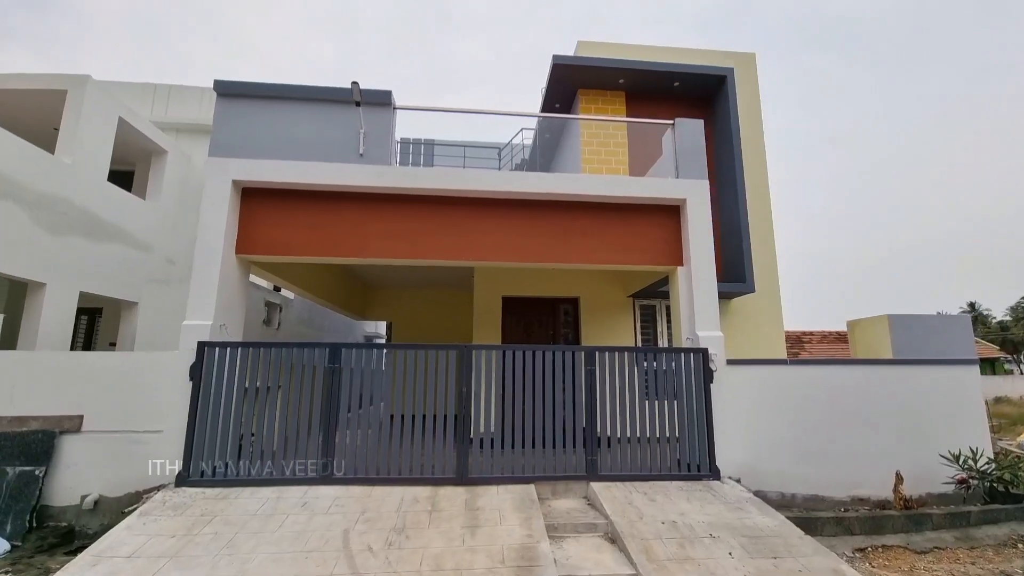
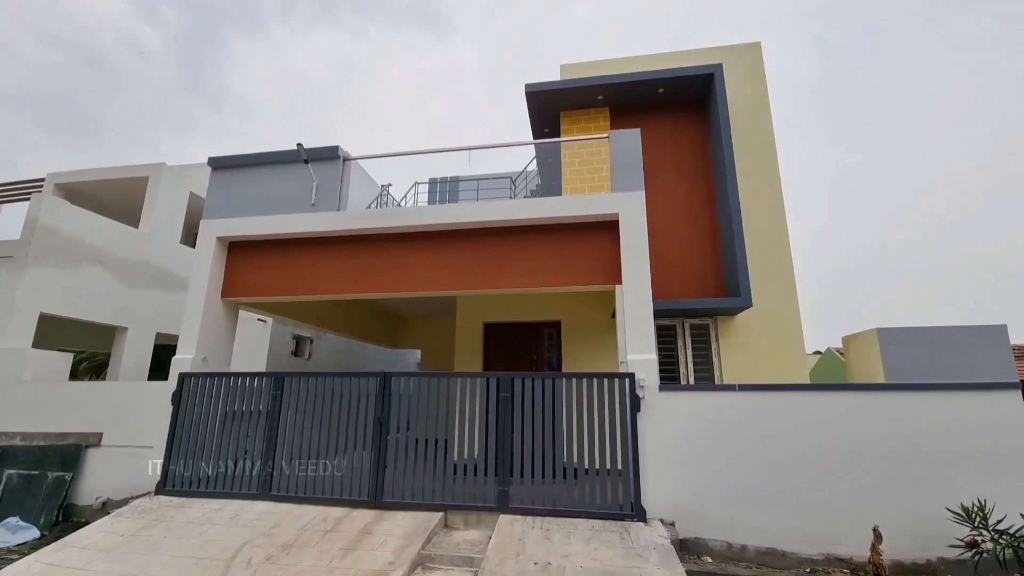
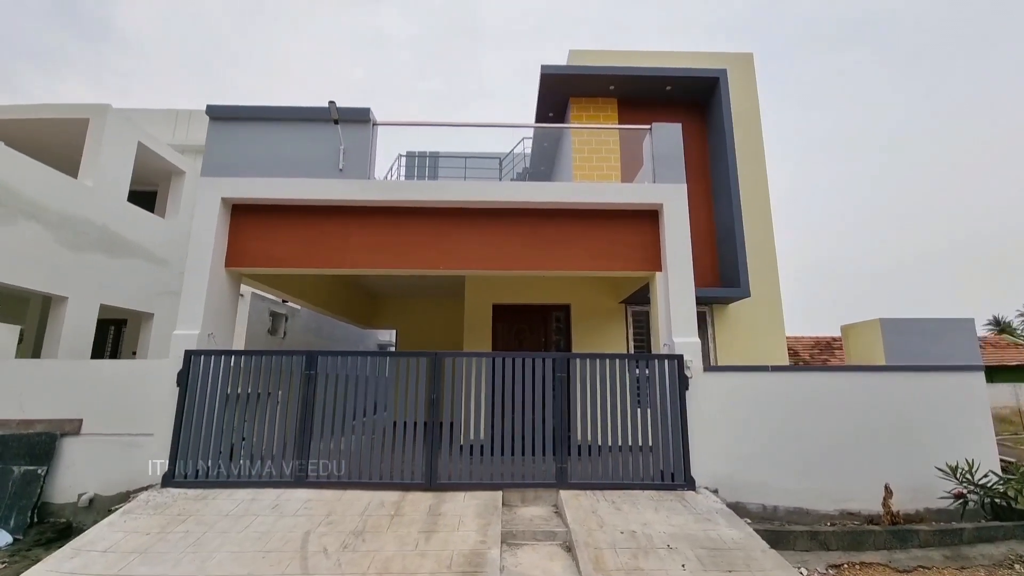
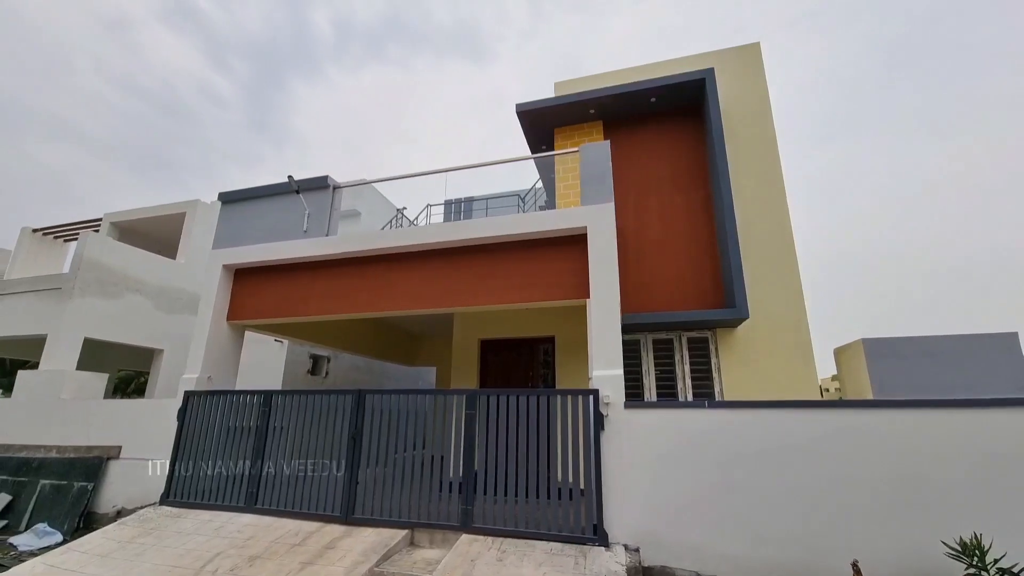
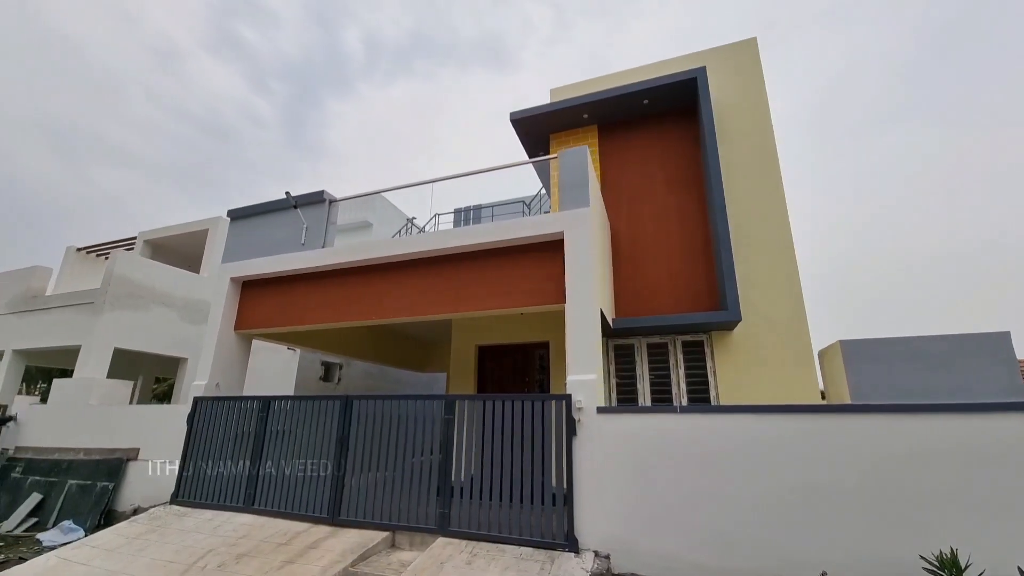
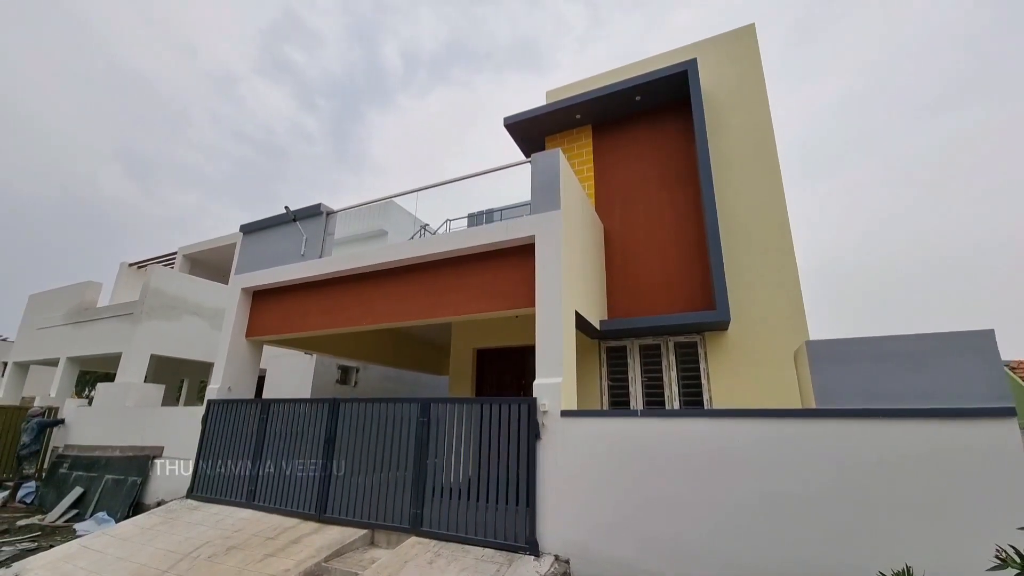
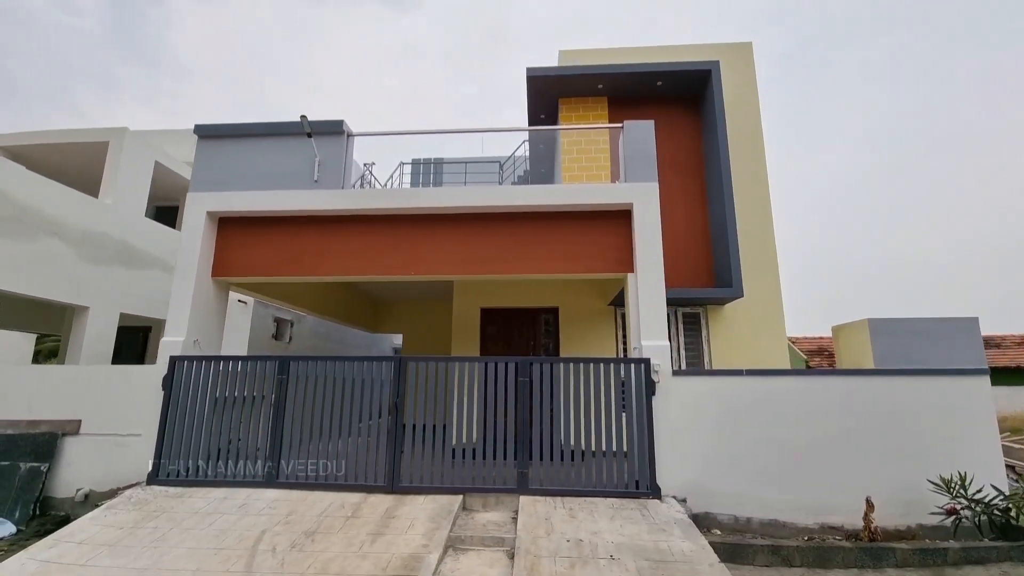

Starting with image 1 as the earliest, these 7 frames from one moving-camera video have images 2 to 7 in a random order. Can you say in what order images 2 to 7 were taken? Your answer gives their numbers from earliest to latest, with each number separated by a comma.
3, 7, 2, 4, 5, 6
